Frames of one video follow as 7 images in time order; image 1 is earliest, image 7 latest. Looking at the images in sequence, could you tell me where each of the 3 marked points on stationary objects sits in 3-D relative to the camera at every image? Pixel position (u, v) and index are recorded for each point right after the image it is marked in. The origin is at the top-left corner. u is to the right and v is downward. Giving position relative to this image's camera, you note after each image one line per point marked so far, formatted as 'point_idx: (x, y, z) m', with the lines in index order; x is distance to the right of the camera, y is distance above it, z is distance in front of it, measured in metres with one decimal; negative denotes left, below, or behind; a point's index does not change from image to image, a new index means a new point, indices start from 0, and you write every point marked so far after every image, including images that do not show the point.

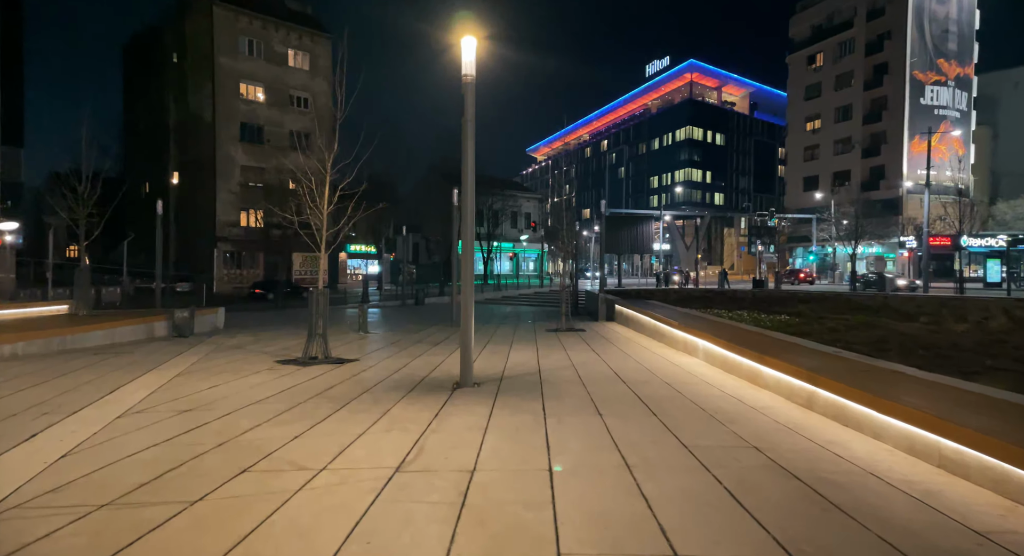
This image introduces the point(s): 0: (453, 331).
0: (-1.9, -1.7, +17.2) m
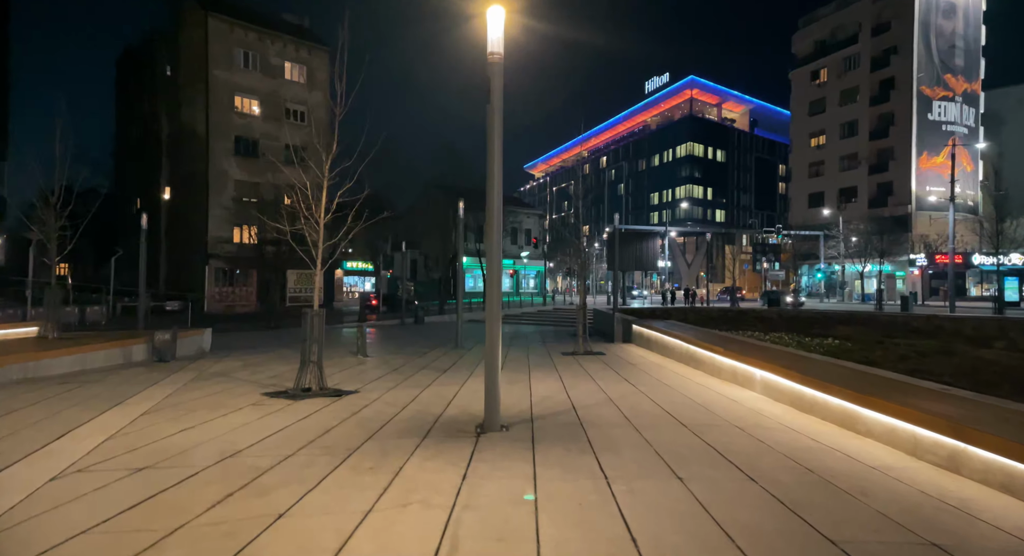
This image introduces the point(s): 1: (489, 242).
0: (-1.5, -2.2, +15.7) m
1: (-0.3, +0.4, +6.8) m
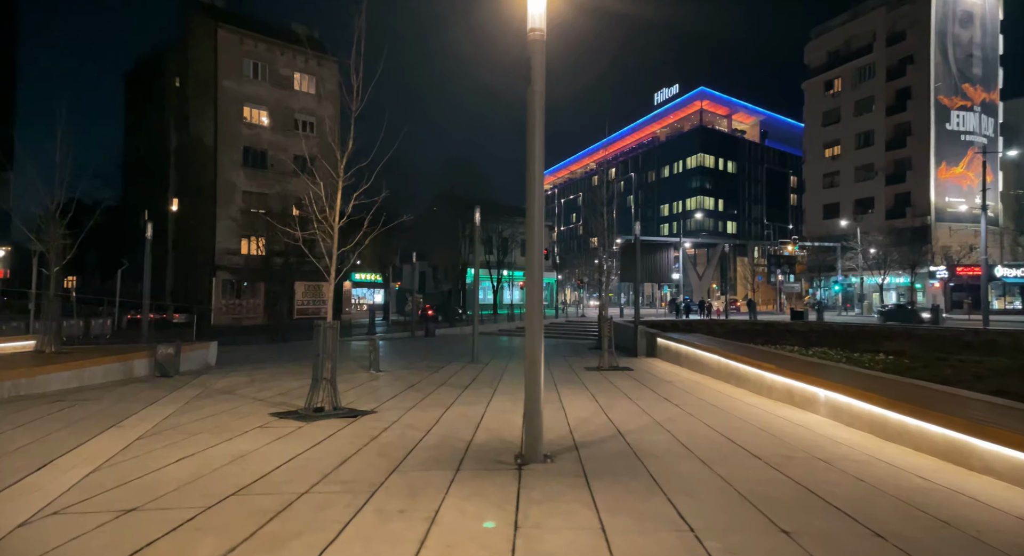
0: (-0.9, -2.5, +14.8) m
1: (+0.2, +0.4, +6.0) m
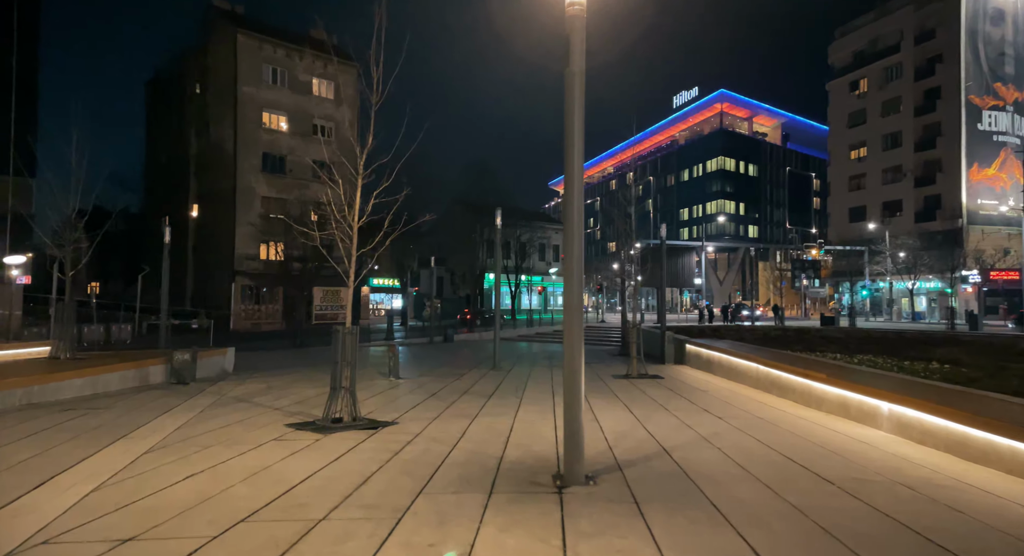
0: (-0.3, -2.6, +14.3) m
1: (+0.6, +0.3, +5.4) m
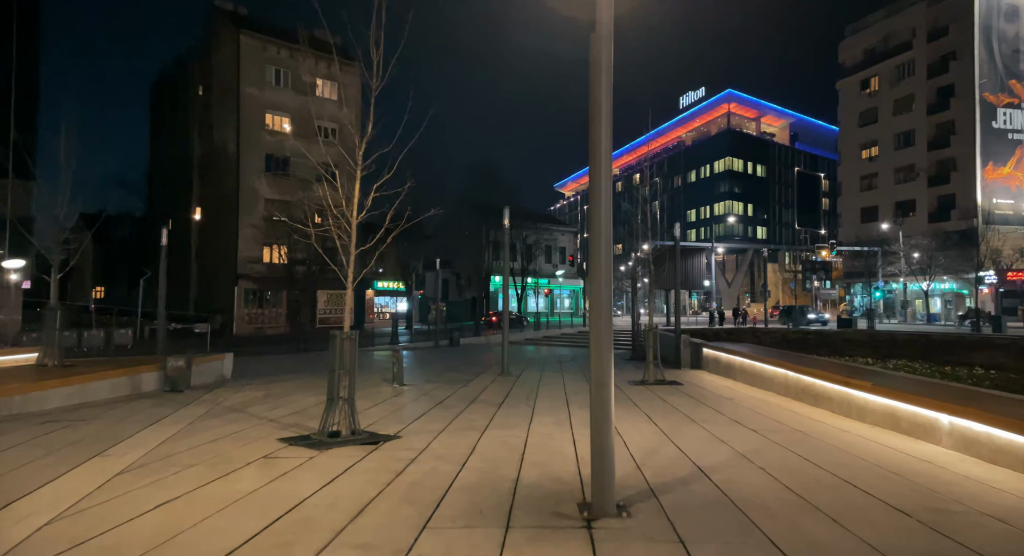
0: (0.0, -2.6, +13.5) m
1: (+0.7, +0.4, +4.7) m
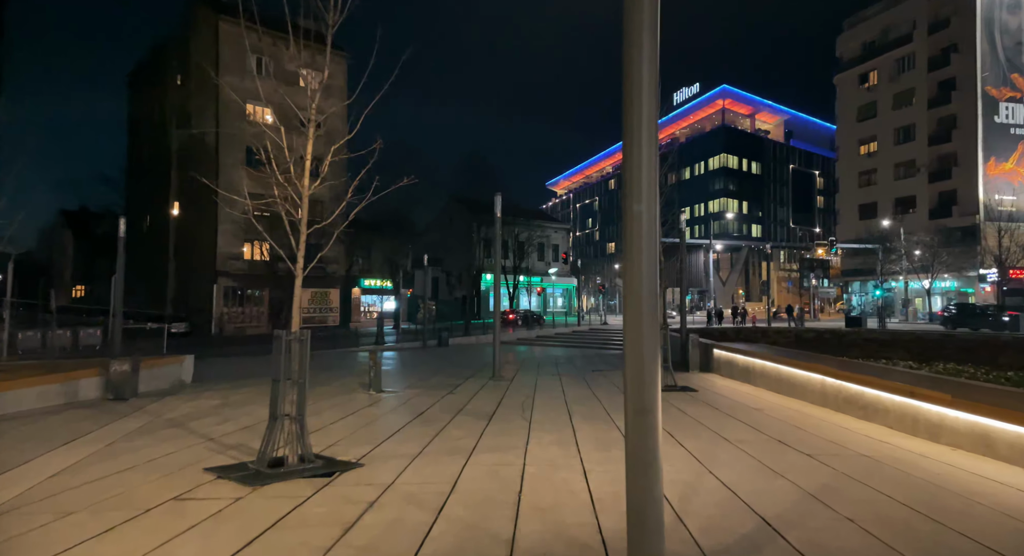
0: (-0.2, -2.5, +11.9) m
1: (+0.7, +0.5, +3.1) m
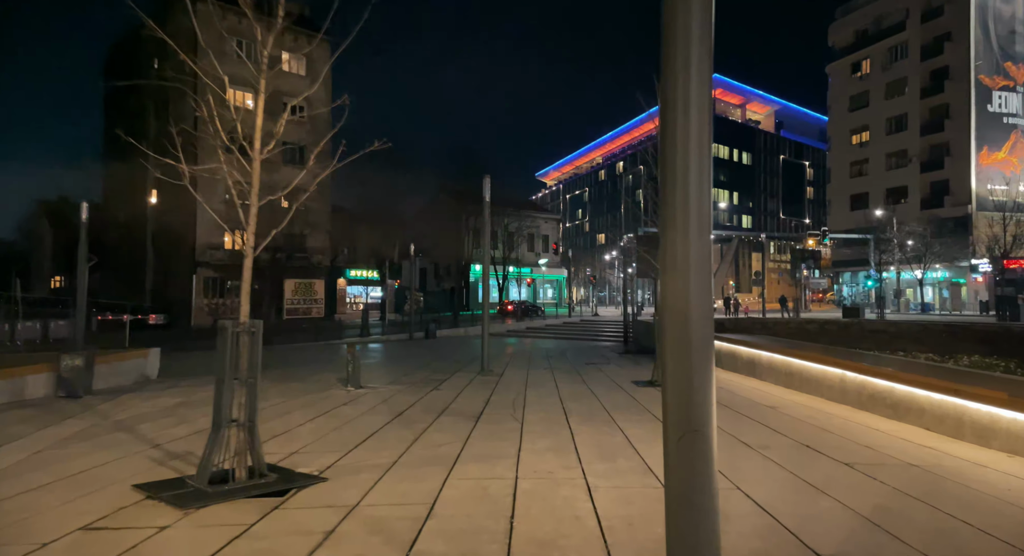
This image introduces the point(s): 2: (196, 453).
0: (-0.4, -2.2, +11.0) m
1: (+0.6, +0.7, +2.2) m
2: (-3.6, -2.0, +6.3) m
